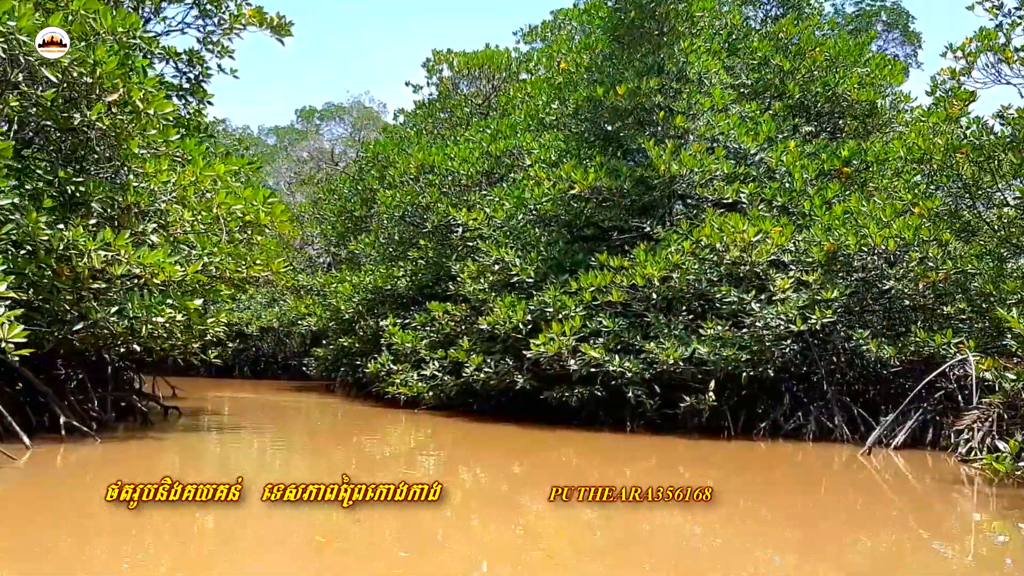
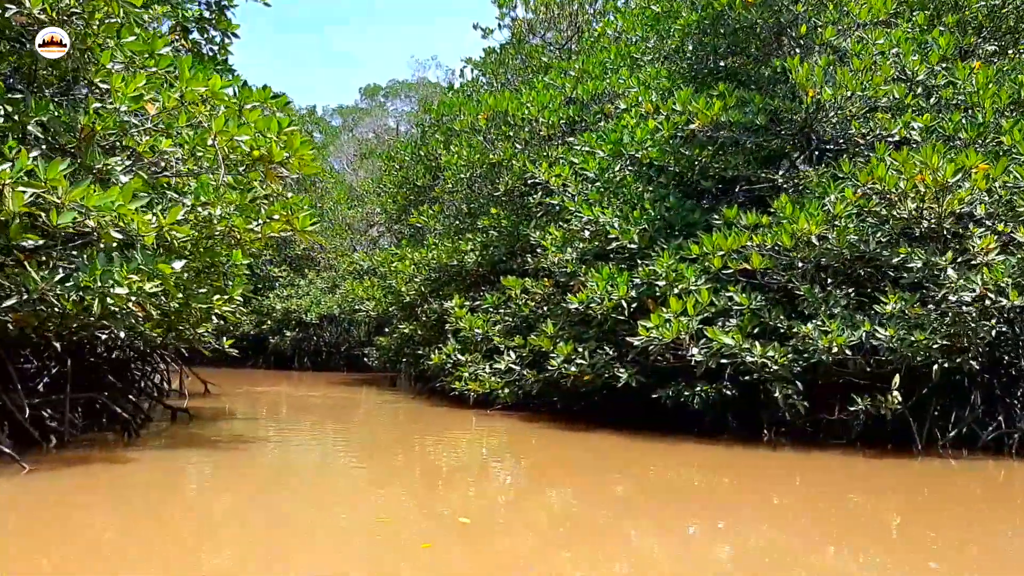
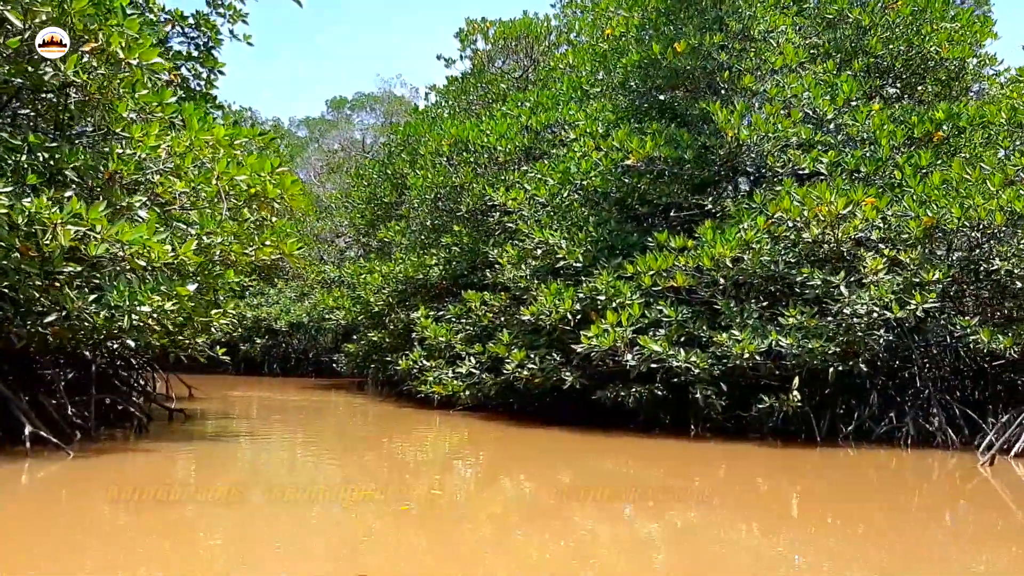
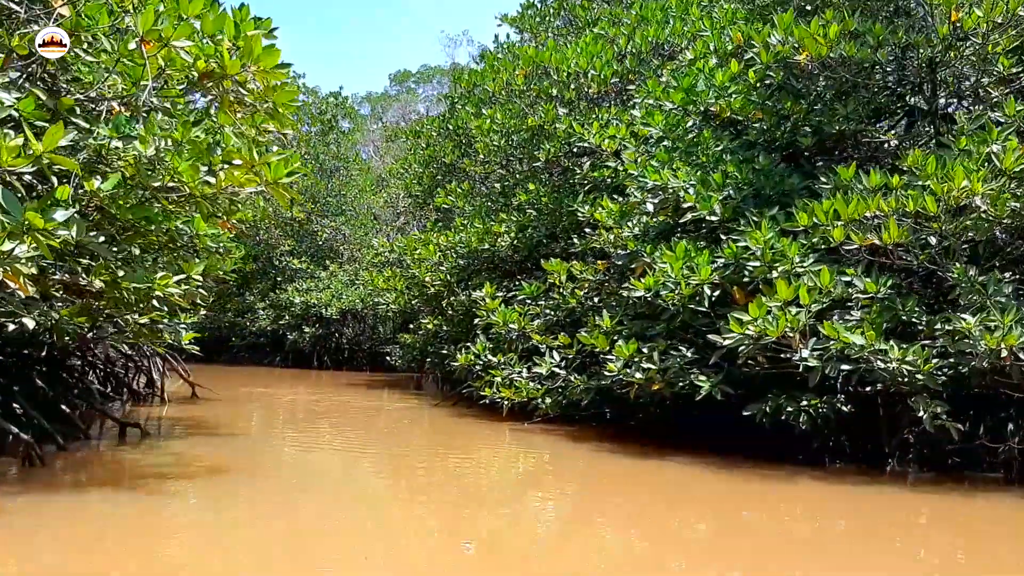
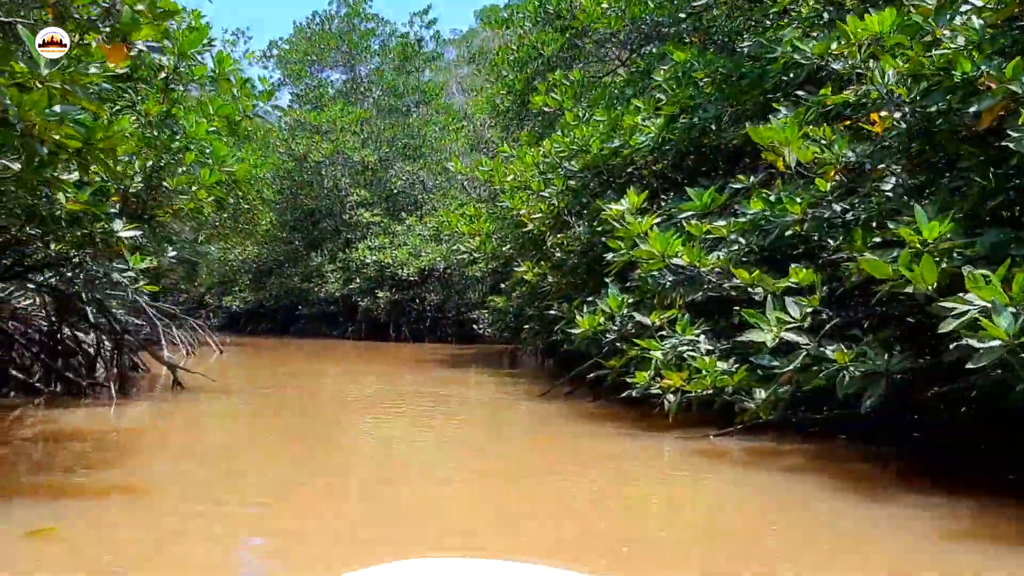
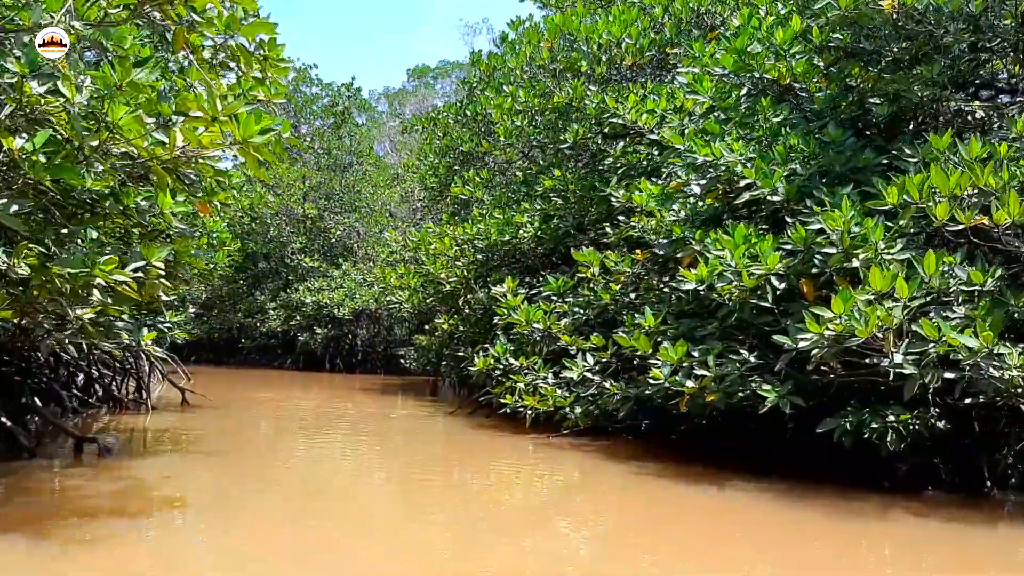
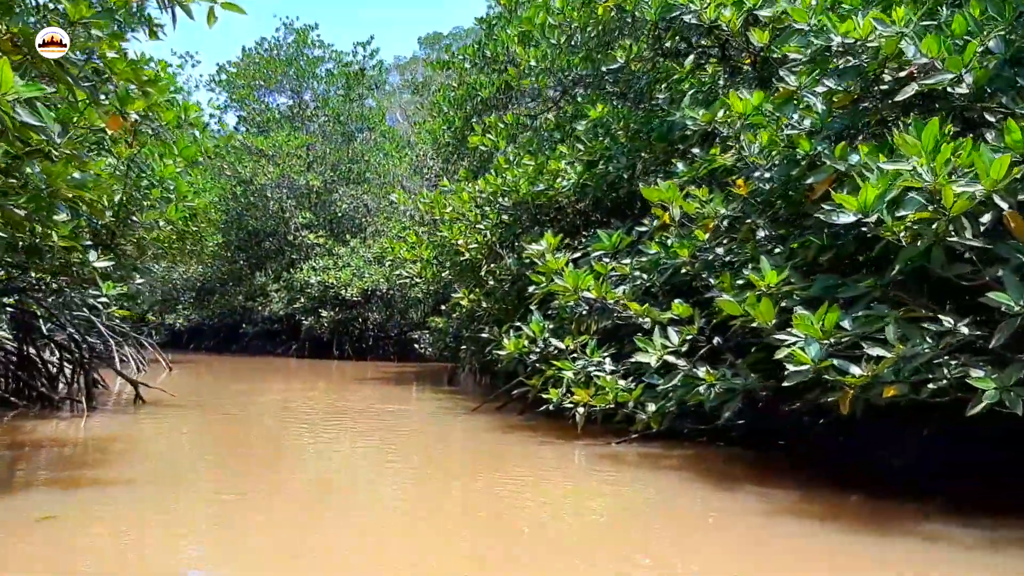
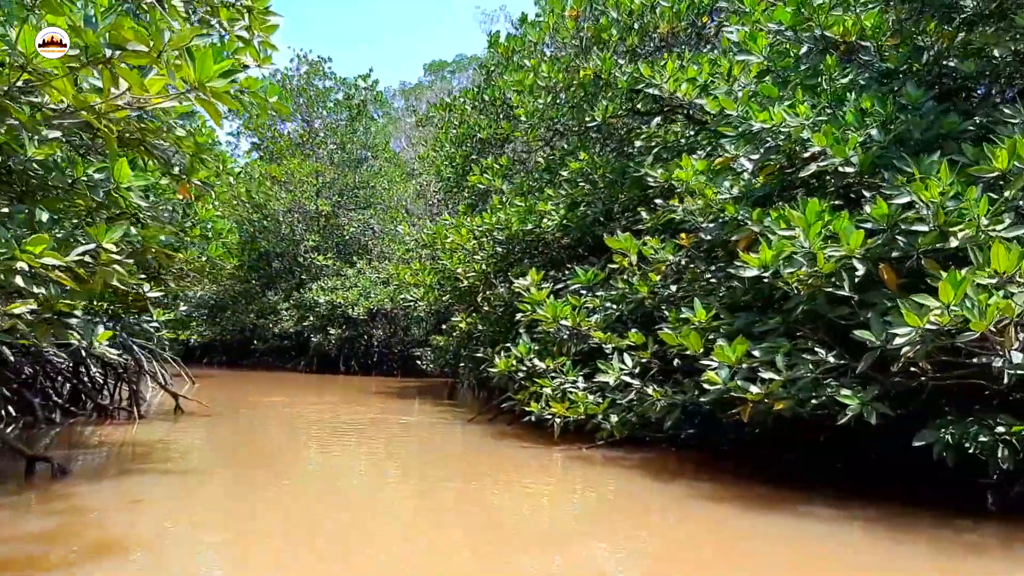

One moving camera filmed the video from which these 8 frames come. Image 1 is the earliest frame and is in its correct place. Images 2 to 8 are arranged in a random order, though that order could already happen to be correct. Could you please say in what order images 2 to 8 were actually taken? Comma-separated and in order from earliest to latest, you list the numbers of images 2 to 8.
3, 2, 4, 6, 8, 7, 5
